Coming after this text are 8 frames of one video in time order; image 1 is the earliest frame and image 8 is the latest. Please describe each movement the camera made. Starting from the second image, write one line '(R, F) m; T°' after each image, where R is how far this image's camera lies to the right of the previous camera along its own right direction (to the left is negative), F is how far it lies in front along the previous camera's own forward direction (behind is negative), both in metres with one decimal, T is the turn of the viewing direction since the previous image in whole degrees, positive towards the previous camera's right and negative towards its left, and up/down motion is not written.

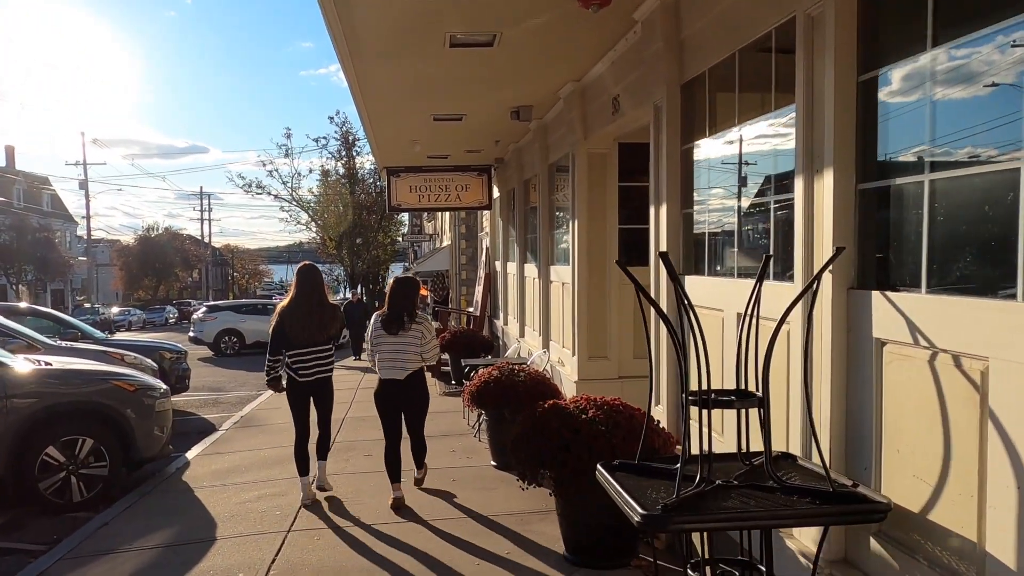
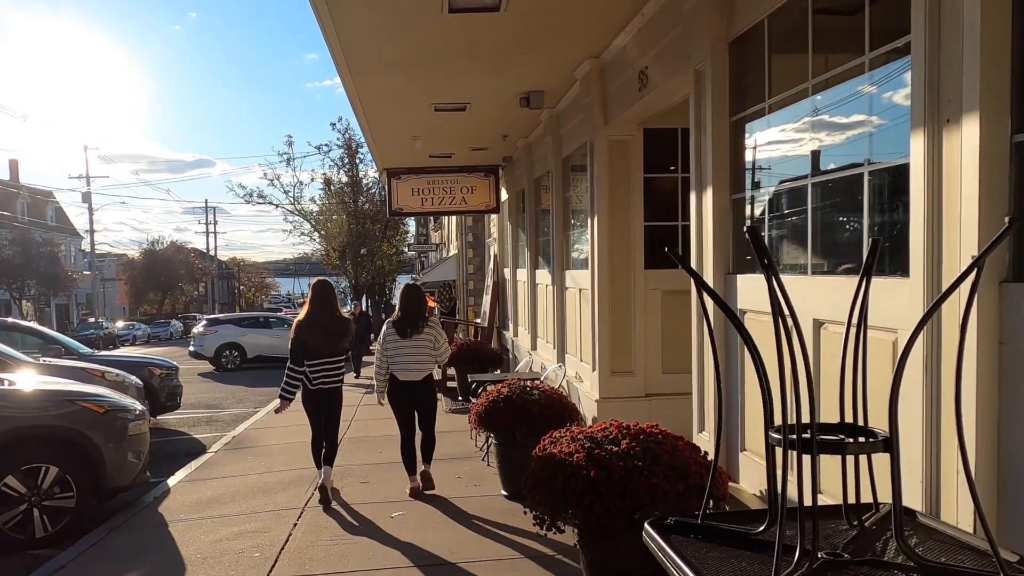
(0.0, +0.8) m; -1°
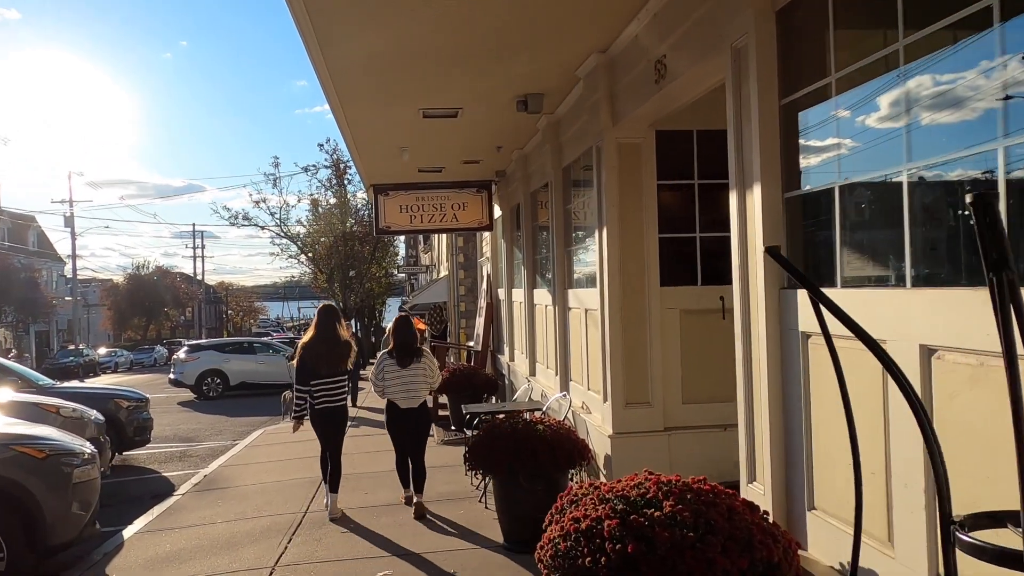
(-0.1, +0.7) m; +1°
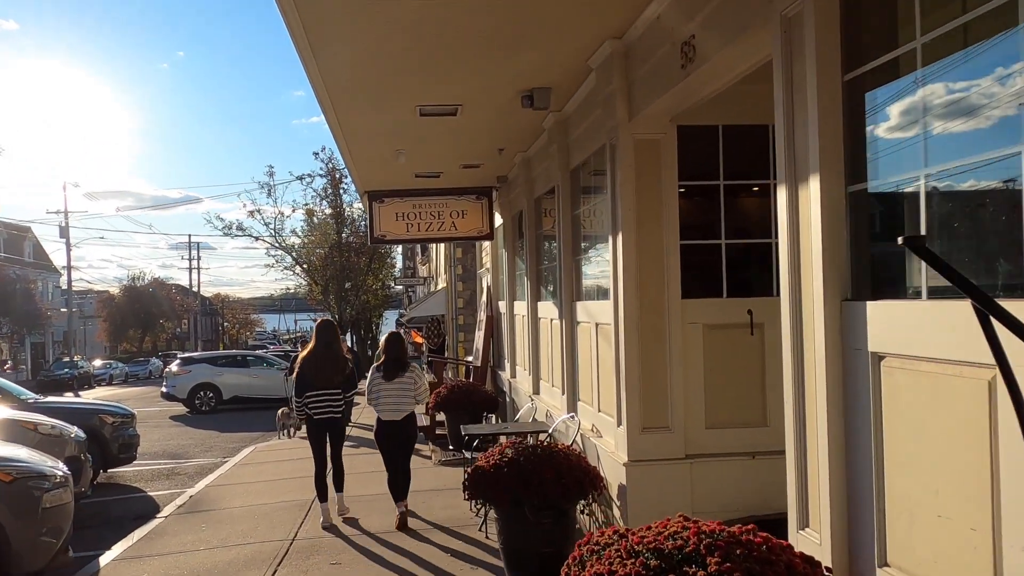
(0.0, +0.5) m; 0°
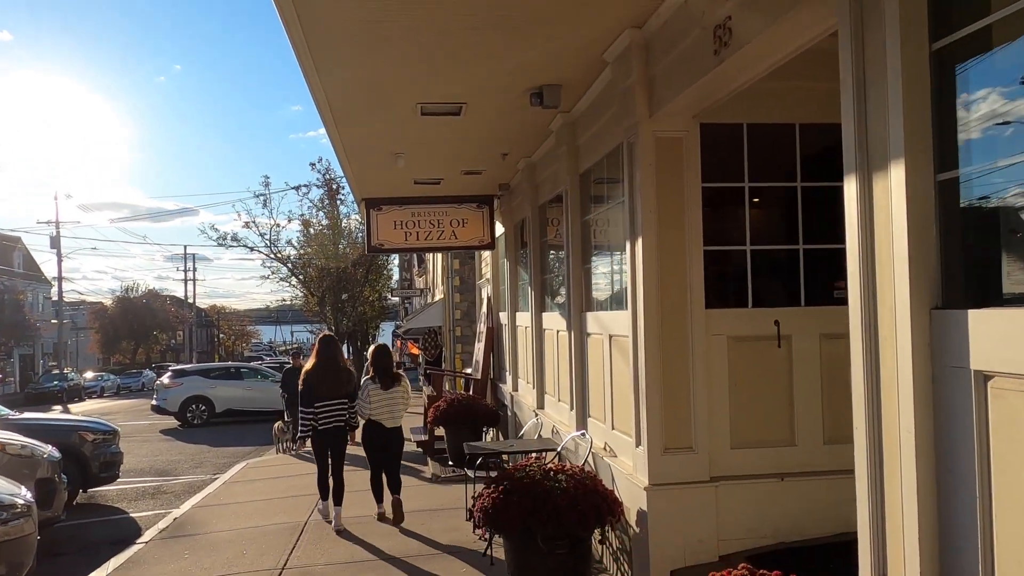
(-0.1, +0.4) m; 0°
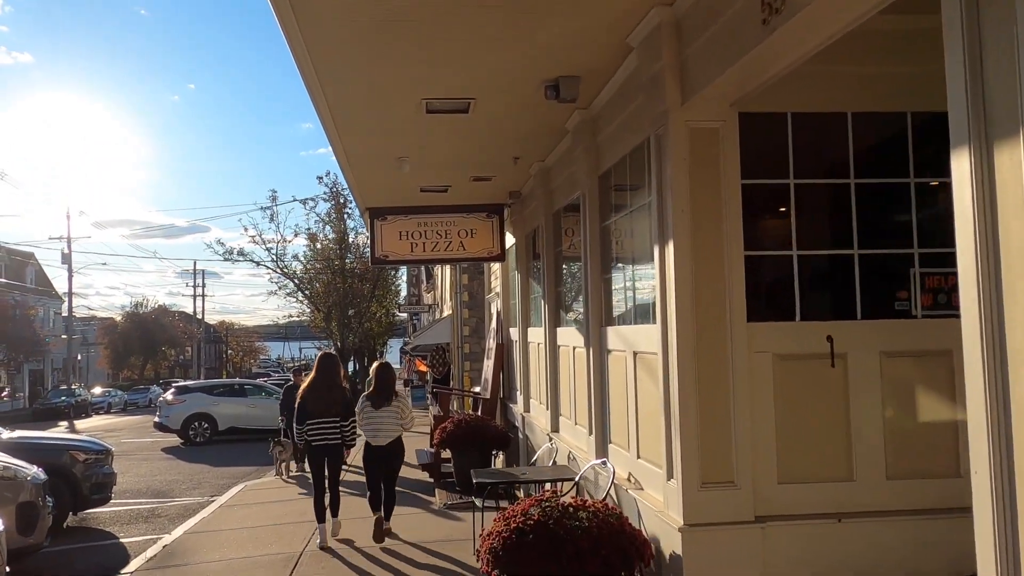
(0.0, +0.6) m; -1°
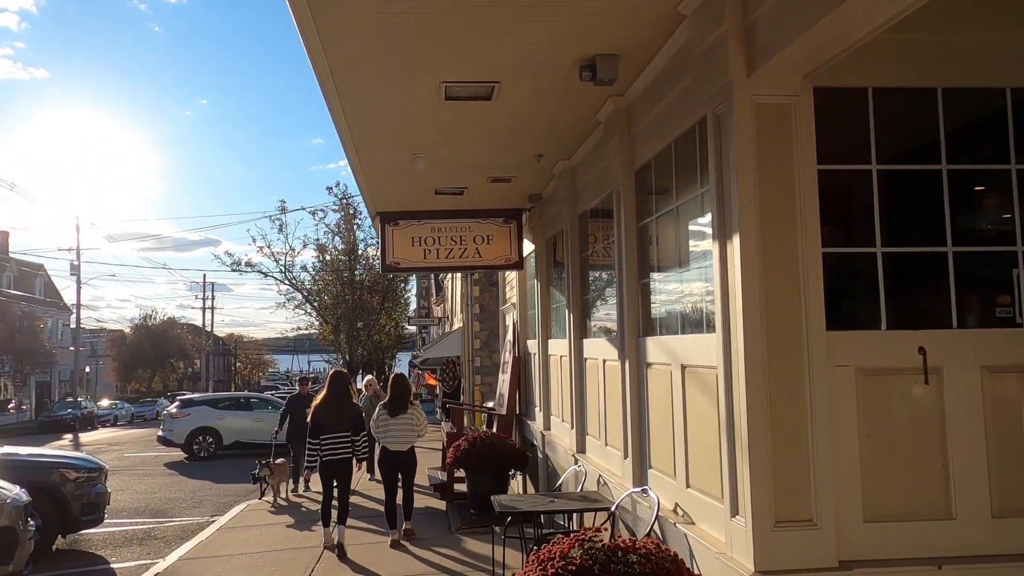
(-0.1, +0.6) m; -1°
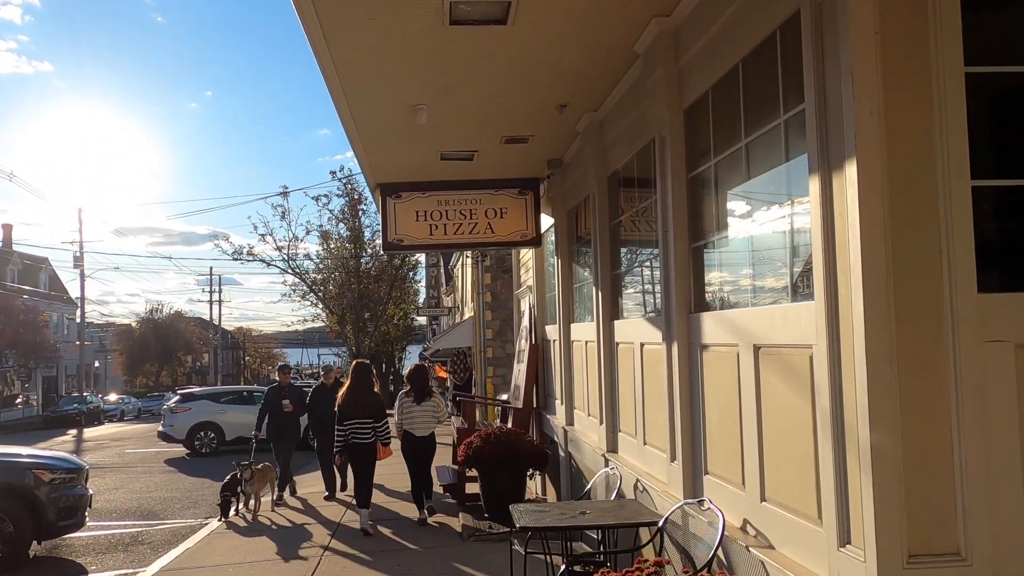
(-0.1, +0.9) m; -1°
